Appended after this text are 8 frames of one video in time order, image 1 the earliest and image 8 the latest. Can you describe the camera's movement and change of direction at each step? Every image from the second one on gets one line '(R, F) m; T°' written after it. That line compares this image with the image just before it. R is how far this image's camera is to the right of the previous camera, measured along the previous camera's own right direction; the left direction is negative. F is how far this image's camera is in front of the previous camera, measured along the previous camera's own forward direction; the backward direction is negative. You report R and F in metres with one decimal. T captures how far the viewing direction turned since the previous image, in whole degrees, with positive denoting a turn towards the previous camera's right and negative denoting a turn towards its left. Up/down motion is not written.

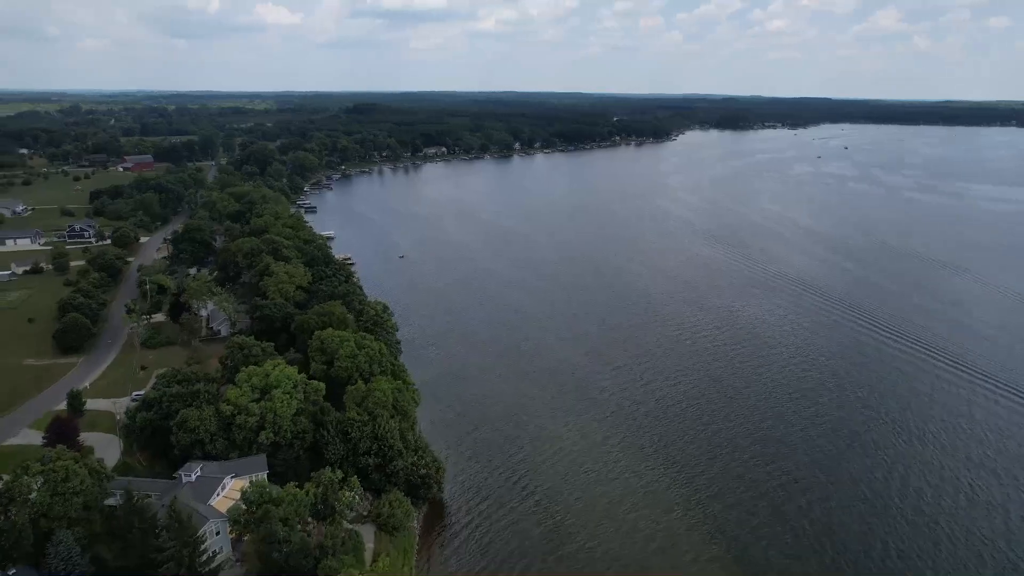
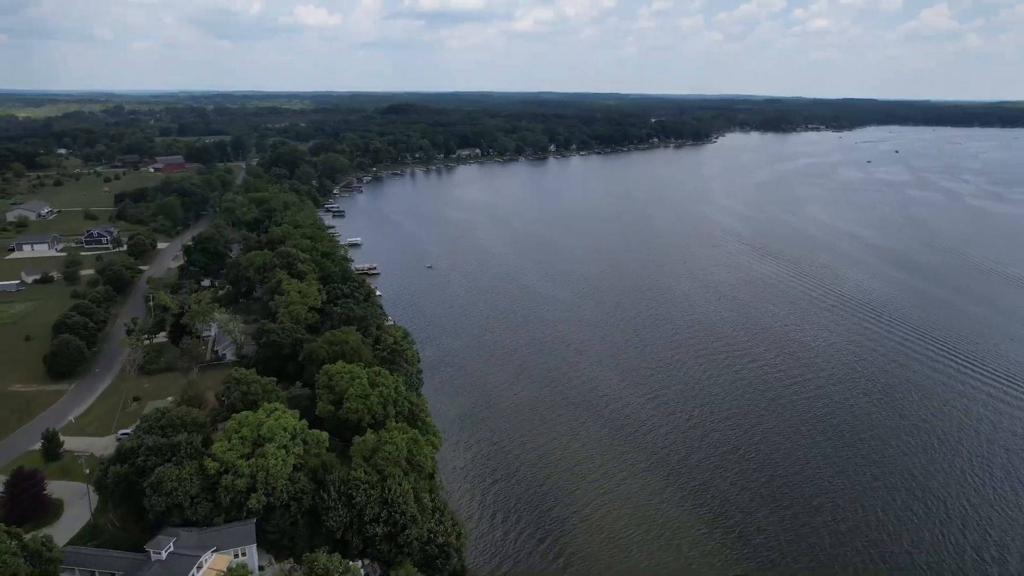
(-0.1, +2.8) m; -3°
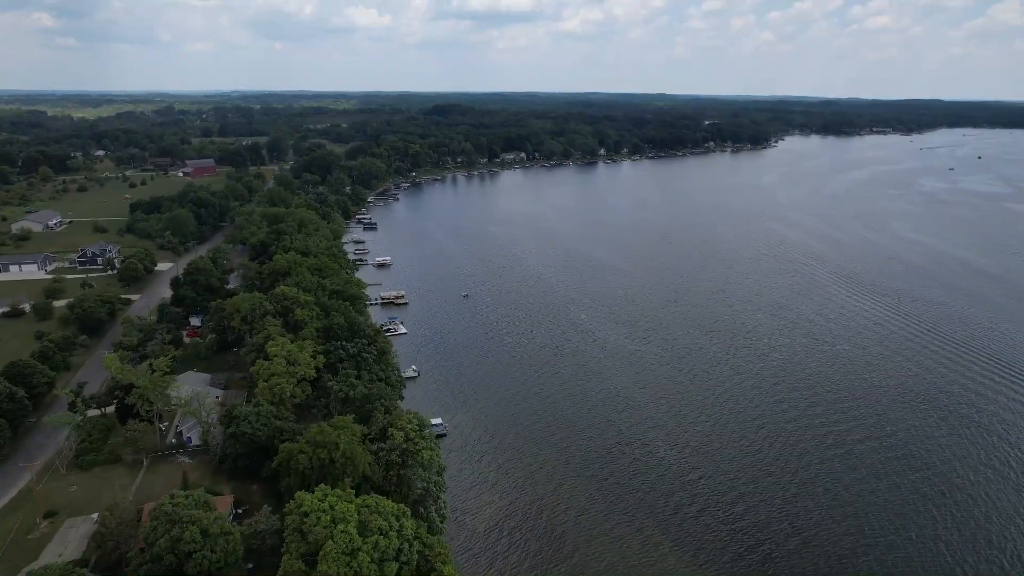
(-0.4, +6.1) m; -4°
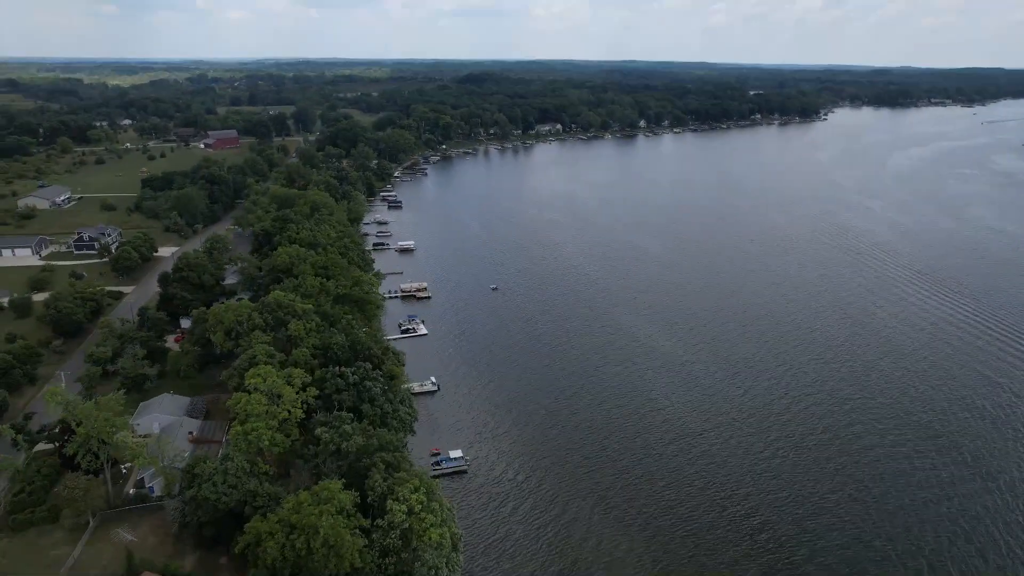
(-0.2, +3.8) m; -3°
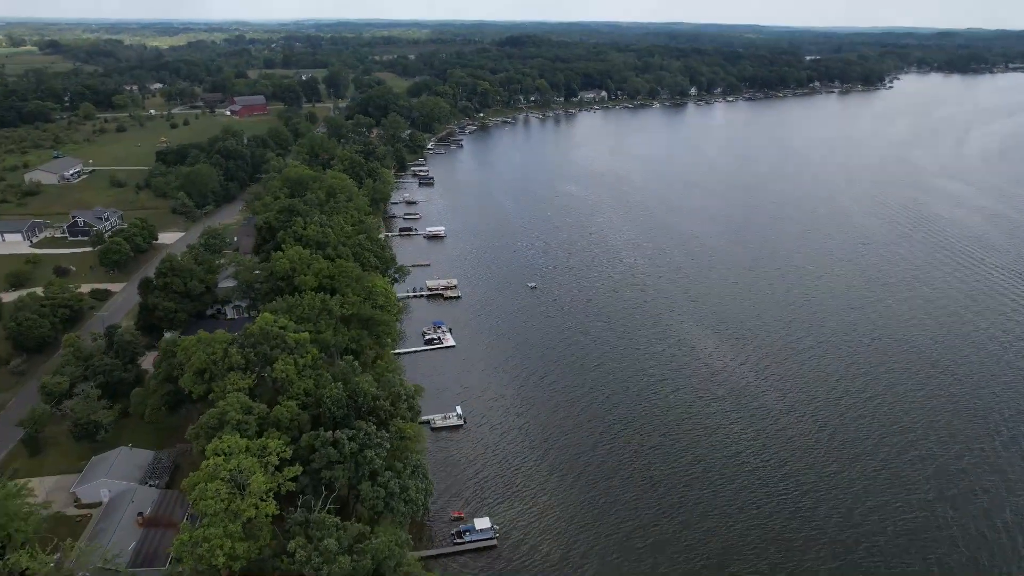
(-0.3, +4.2) m; -3°
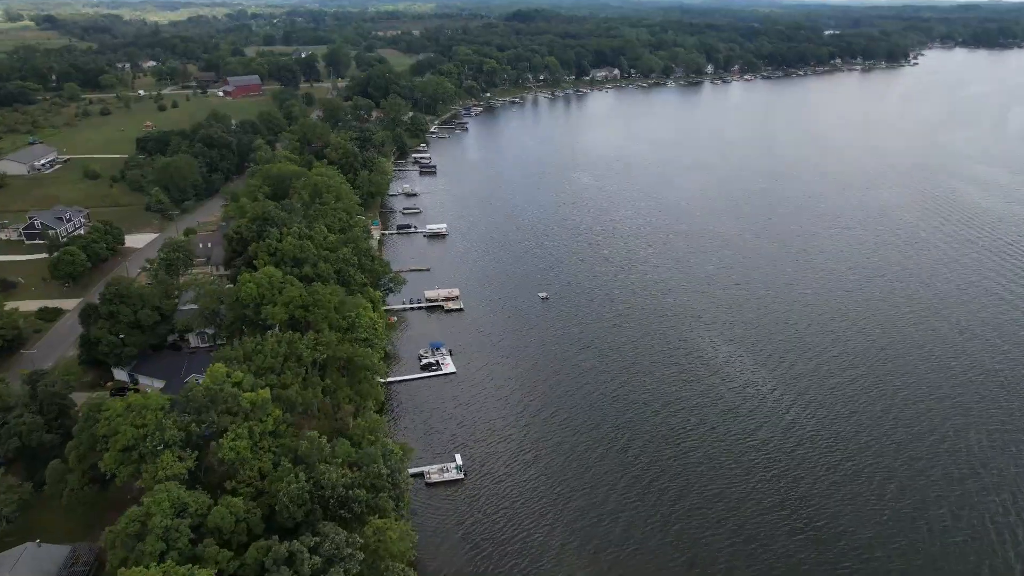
(-0.1, +3.2) m; -1°
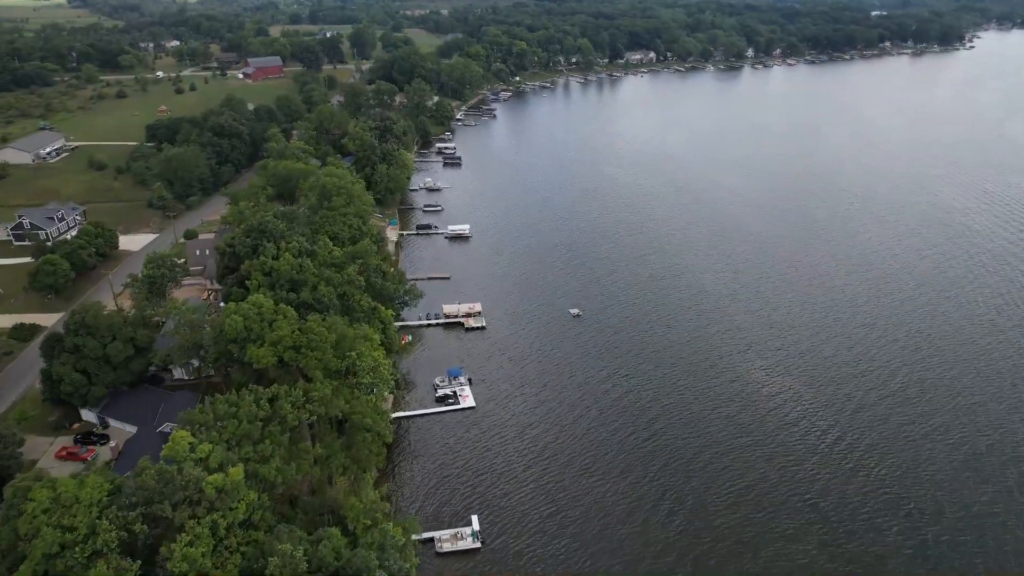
(-0.1, +2.6) m; -2°
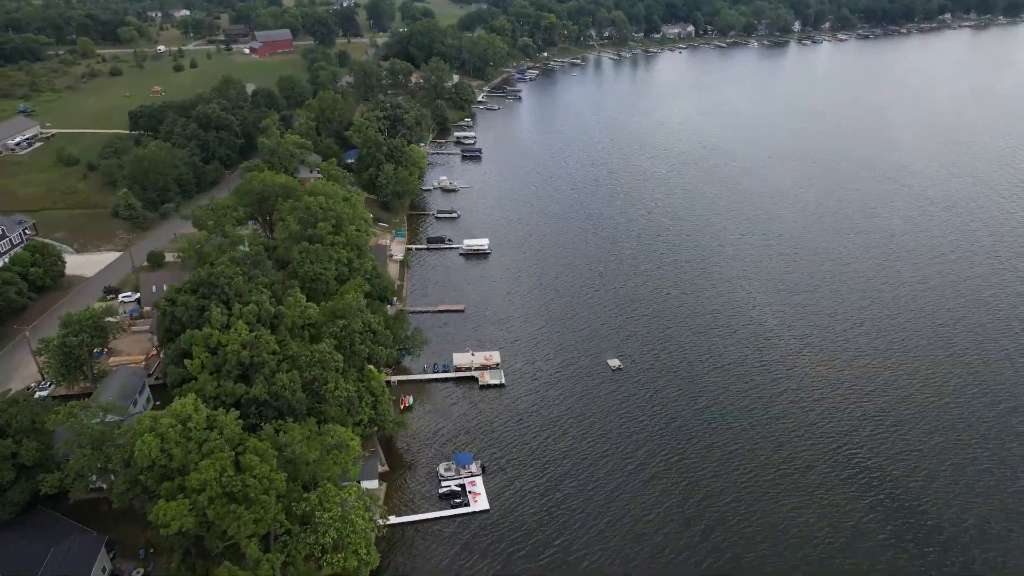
(-0.2, +4.5) m; -2°
